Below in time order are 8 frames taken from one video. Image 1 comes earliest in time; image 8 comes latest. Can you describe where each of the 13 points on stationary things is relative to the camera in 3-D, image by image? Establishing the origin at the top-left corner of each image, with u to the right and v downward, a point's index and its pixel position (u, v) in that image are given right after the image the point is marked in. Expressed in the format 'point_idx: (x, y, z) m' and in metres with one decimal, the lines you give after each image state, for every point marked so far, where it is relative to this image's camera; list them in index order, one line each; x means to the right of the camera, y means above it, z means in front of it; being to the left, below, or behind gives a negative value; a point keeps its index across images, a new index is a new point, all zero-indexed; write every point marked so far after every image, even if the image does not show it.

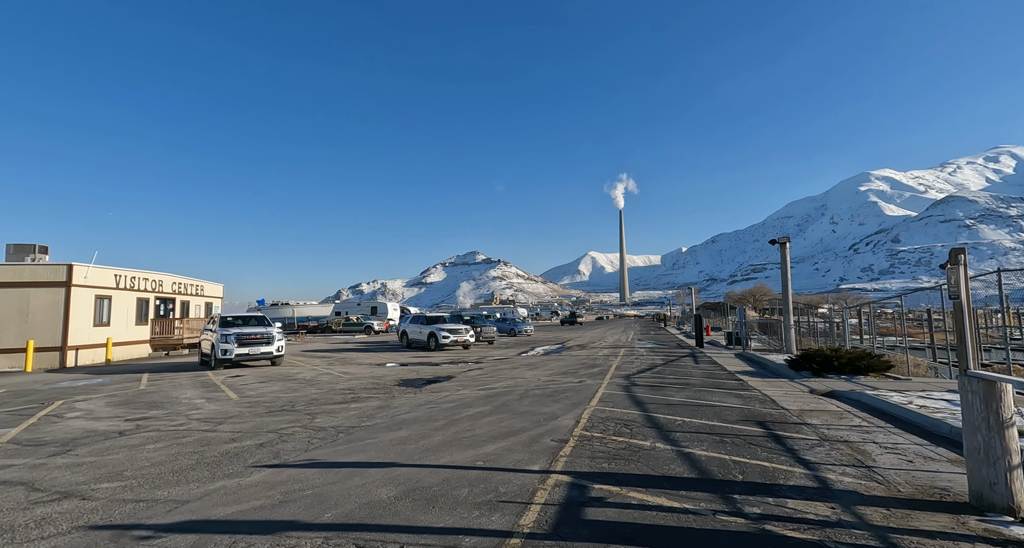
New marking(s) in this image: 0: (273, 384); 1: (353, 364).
0: (-6.5, -3.0, +13.0) m
1: (-6.1, -3.5, +18.4) m
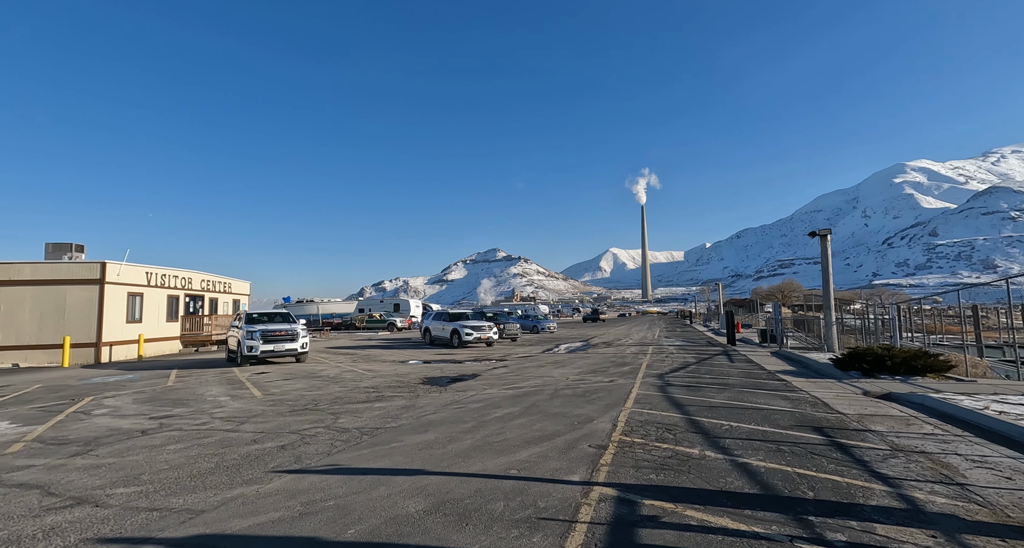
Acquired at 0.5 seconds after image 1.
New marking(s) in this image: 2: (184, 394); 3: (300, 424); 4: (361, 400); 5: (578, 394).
0: (-5.8, -2.9, +12.9) m
1: (-5.2, -3.3, +18.2) m
2: (-7.7, -2.8, +11.2) m
3: (-3.2, -2.3, +7.3) m
4: (-2.9, -2.5, +9.3) m
5: (+1.3, -2.3, +9.0) m
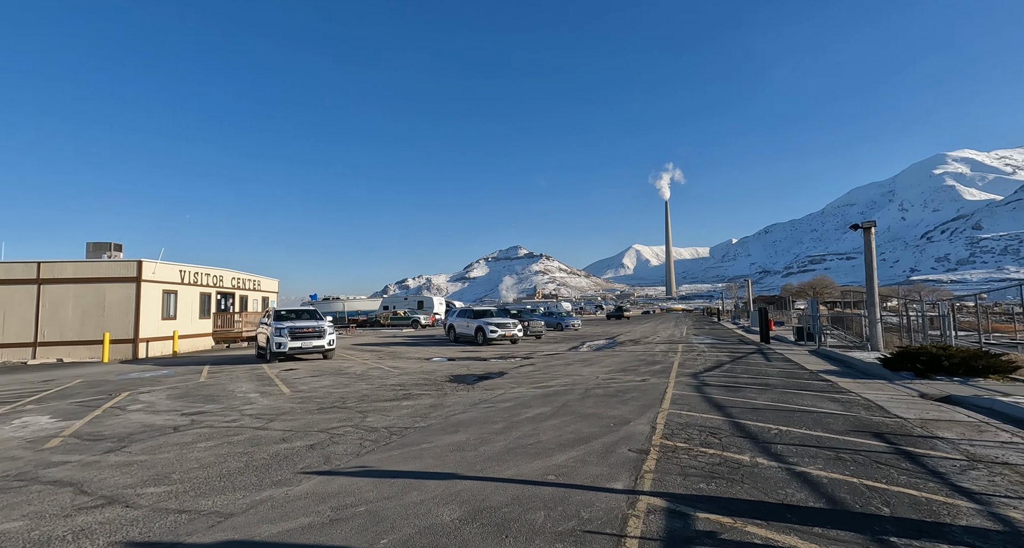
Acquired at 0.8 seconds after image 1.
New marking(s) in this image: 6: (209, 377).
0: (-5.0, -2.8, +12.9) m
1: (-4.2, -3.2, +18.2) m
2: (-7.0, -2.8, +11.3) m
3: (-2.8, -2.2, +7.2) m
4: (-2.4, -2.4, +9.2) m
5: (+1.8, -2.2, +8.7) m
6: (-8.8, -3.0, +14.0) m
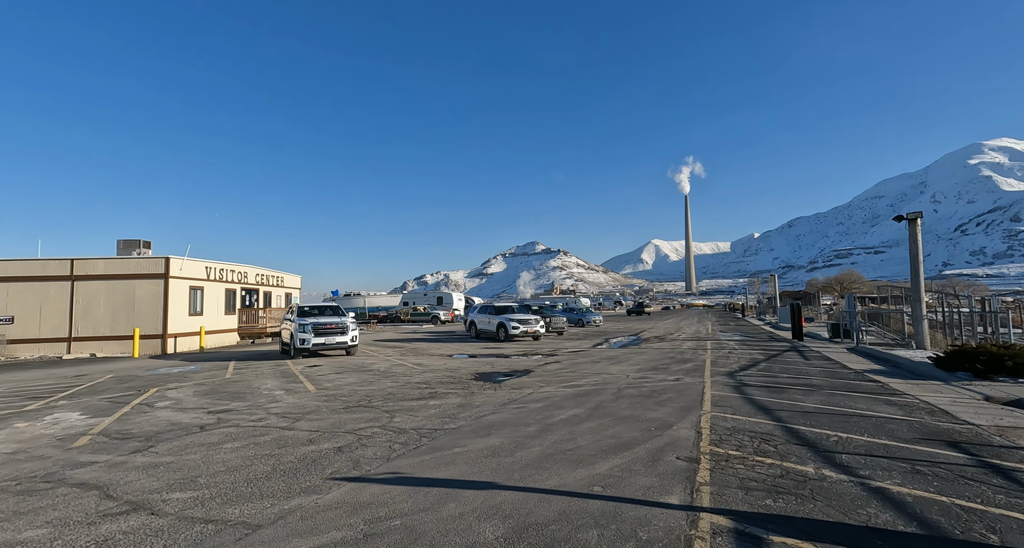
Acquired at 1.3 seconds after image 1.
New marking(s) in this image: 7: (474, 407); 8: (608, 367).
0: (-4.3, -2.7, +12.8) m
1: (-3.3, -3.1, +18.1) m
2: (-6.4, -2.7, +11.3) m
3: (-2.3, -2.2, +7.0) m
4: (-1.8, -2.3, +9.0) m
5: (+2.3, -2.1, +8.3) m
6: (-8.1, -2.9, +14.0) m
7: (-0.6, -2.2, +7.9) m
8: (+2.6, -2.5, +12.7) m
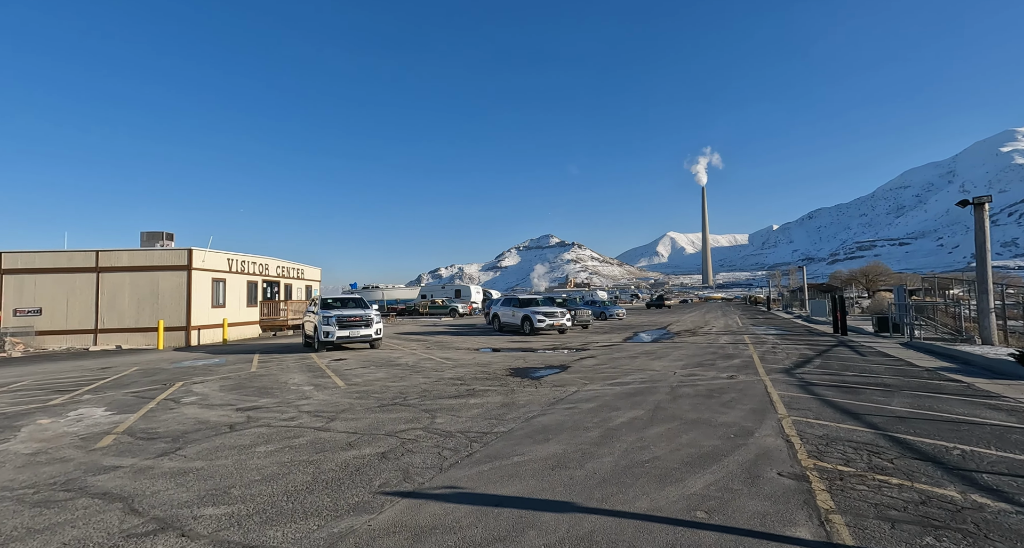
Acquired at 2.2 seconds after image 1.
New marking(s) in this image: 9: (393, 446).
0: (-3.4, -2.5, +12.3) m
1: (-2.2, -2.7, +17.5) m
2: (-5.5, -2.5, +10.9) m
3: (-1.6, -2.0, +6.5) m
4: (-1.1, -2.1, +8.4) m
5: (+3.1, -1.9, +7.6) m
6: (-7.2, -2.7, +13.6) m
7: (+0.1, -2.0, +7.3) m
8: (+3.5, -2.2, +12.0) m
9: (-1.4, -2.0, +5.5) m
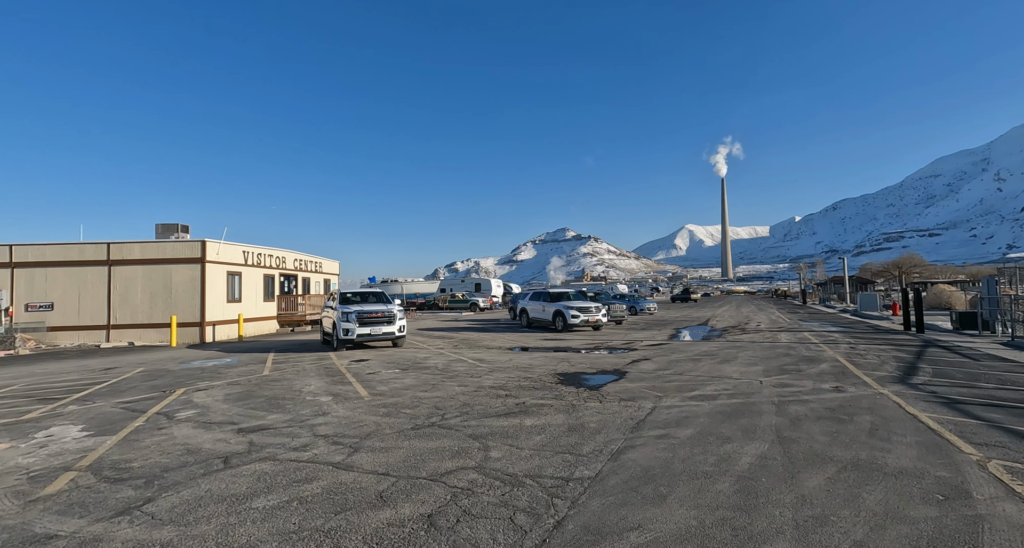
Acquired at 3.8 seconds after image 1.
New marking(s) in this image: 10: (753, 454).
0: (-2.4, -2.3, +10.8) m
1: (-1.0, -2.5, +16.0) m
2: (-4.6, -2.3, +9.4) m
3: (-0.8, -1.9, +4.9) m
4: (-0.2, -2.0, +6.8) m
5: (+3.9, -1.8, +5.9) m
6: (-6.1, -2.4, +12.3) m
7: (+1.0, -1.9, +5.6) m
8: (+4.5, -2.0, +10.3) m
9: (-0.6, -1.8, +3.9) m
10: (+2.3, -1.7, +4.7) m
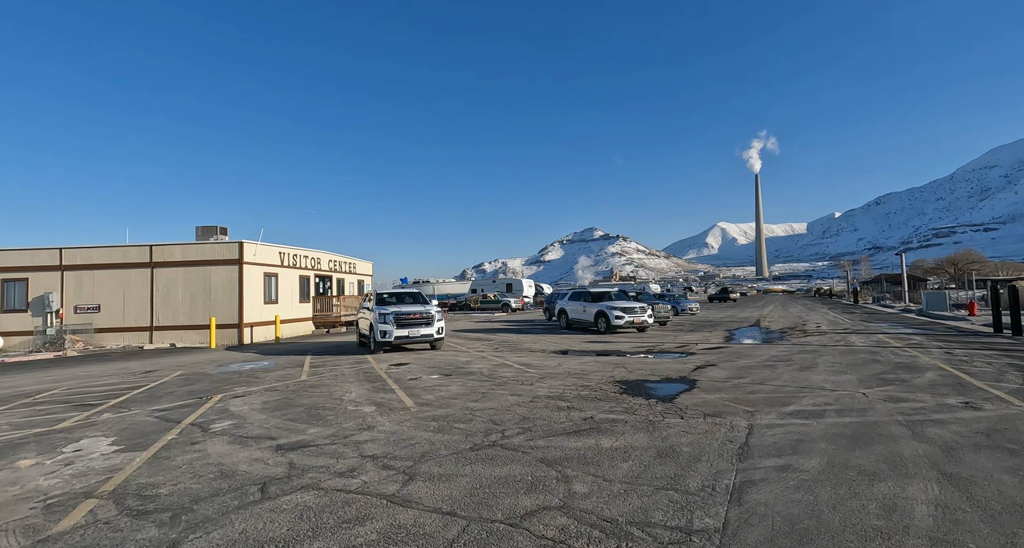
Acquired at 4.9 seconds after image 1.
0: (-1.3, -2.2, +10.0) m
1: (+0.4, -2.4, +15.1) m
2: (-3.5, -2.3, +8.8) m
3: (0.0, -1.9, +4.0) m
4: (+0.7, -1.9, +5.9) m
5: (+4.8, -1.7, +4.7) m
6: (-4.9, -2.4, +11.7) m
7: (+1.8, -1.8, +4.6) m
8: (+5.5, -1.9, +9.1) m
9: (+0.1, -1.8, +3.0) m
10: (+3.1, -1.7, +3.6) m
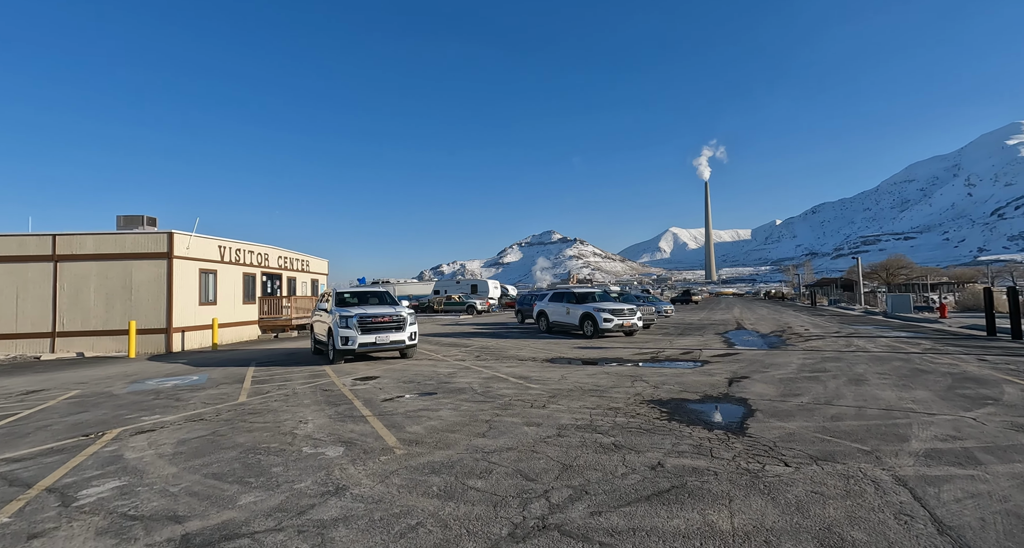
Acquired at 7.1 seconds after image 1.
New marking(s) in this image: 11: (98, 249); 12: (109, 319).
0: (-1.2, -2.1, +7.8) m
1: (0.0, -2.3, +13.0) m
2: (-3.3, -2.1, +6.4) m
3: (+0.6, -1.7, +2.0) m
4: (+1.1, -1.8, +3.9) m
5: (+5.3, -1.6, +3.1) m
6: (-5.0, -2.3, +9.2) m
7: (+2.3, -1.7, +2.7) m
8: (+5.7, -1.9, +7.5) m
9: (+0.8, -1.7, +0.9) m
10: (+3.7, -1.6, +1.8) m
11: (-15.6, +0.9, +17.9) m
12: (-15.1, -1.7, +17.9) m
